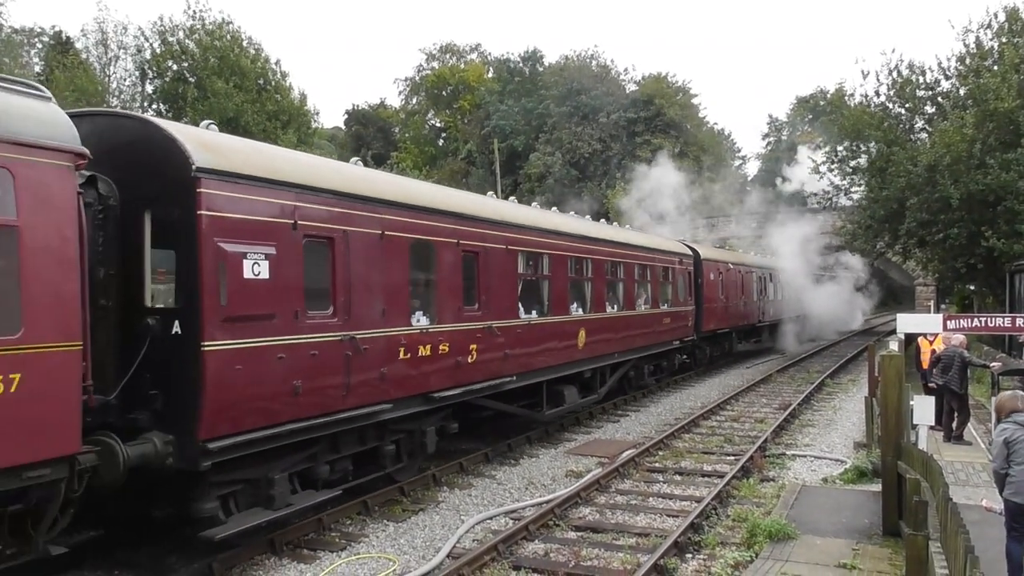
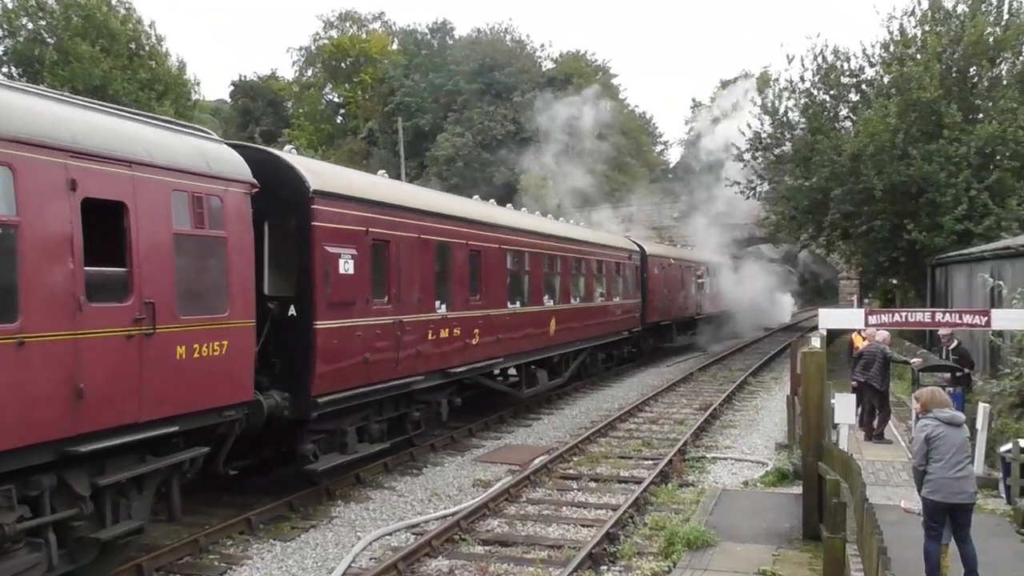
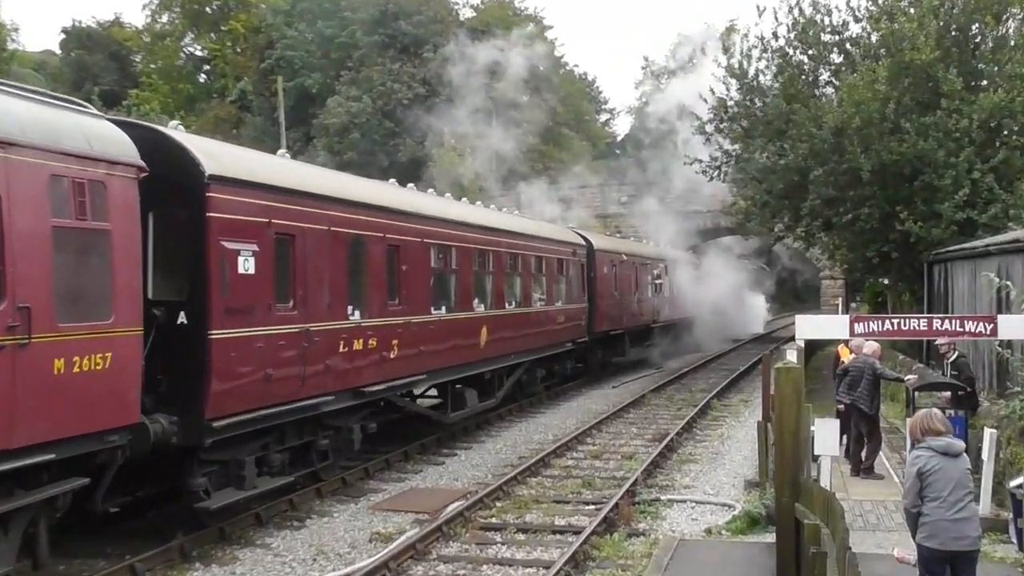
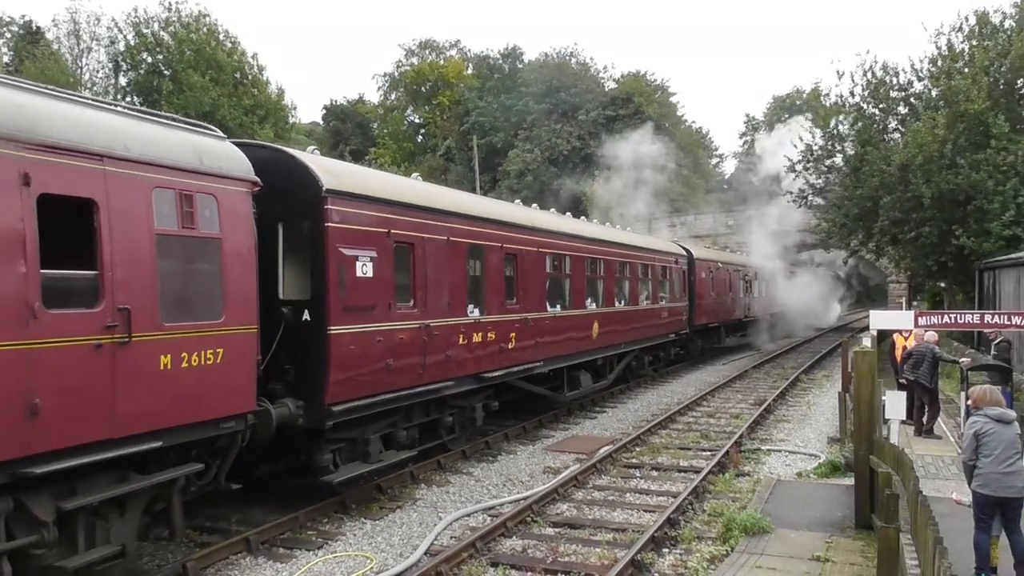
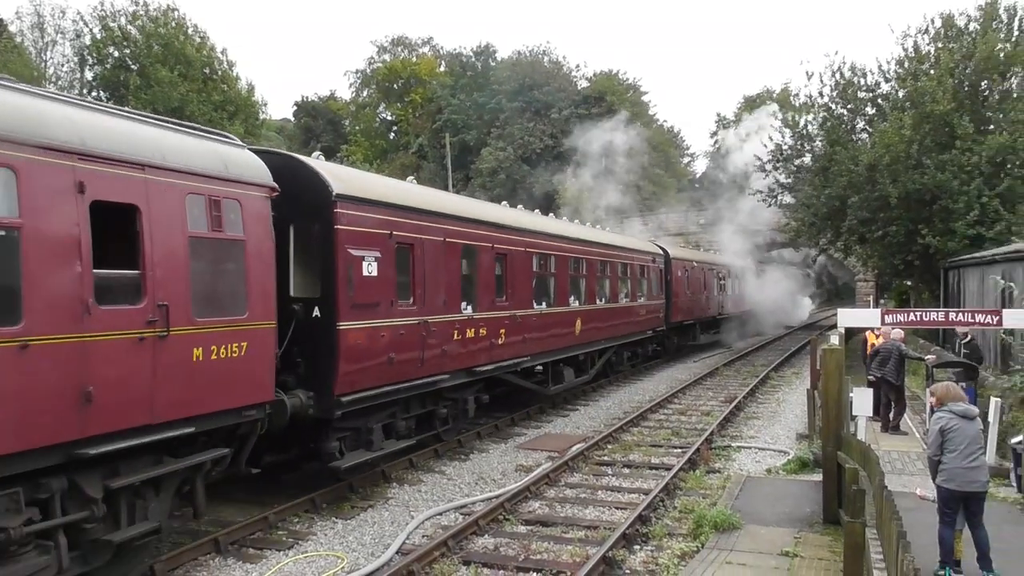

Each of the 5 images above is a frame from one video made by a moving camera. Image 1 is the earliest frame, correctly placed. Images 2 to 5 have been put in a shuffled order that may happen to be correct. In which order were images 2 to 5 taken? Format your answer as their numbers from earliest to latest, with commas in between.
4, 5, 2, 3
